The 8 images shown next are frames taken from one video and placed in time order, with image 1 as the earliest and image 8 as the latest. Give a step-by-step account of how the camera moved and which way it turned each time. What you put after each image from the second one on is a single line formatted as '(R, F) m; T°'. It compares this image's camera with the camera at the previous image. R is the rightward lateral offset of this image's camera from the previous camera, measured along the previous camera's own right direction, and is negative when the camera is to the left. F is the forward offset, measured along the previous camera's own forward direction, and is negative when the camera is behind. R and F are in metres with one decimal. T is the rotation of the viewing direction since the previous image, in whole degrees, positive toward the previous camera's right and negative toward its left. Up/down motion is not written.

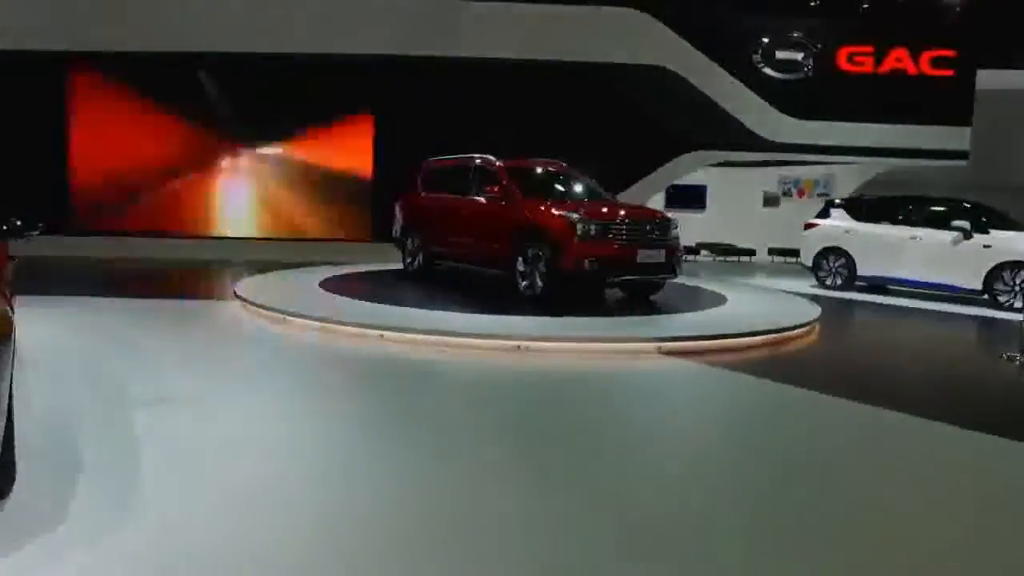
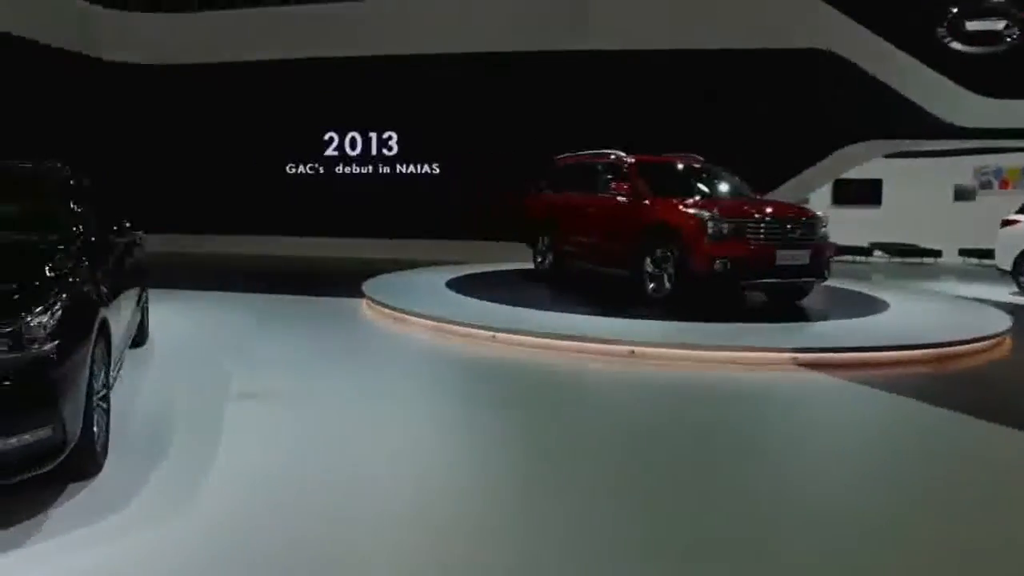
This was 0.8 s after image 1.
(+0.4, +0.3) m; -13°
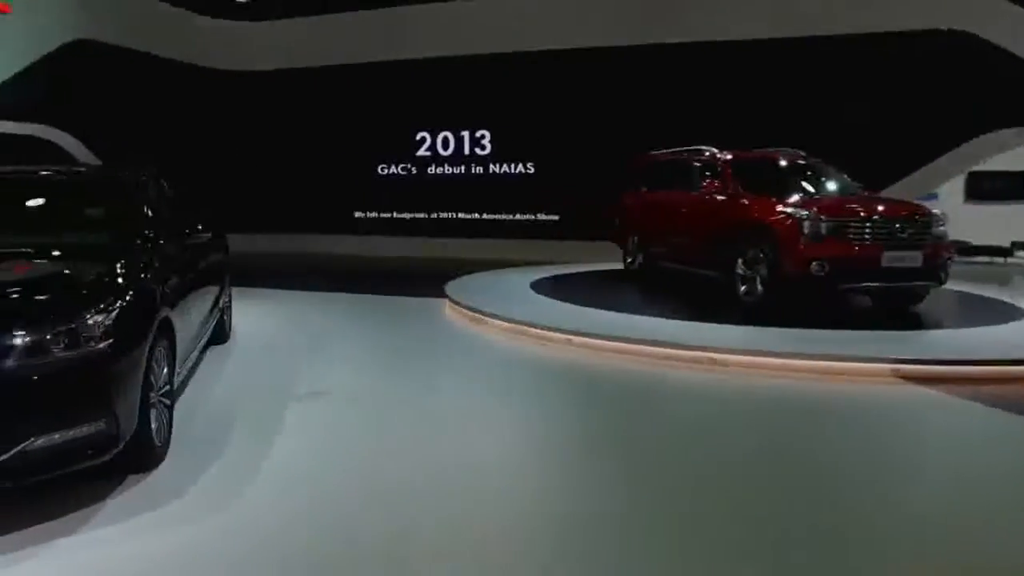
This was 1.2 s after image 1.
(+0.3, +0.2) m; -9°
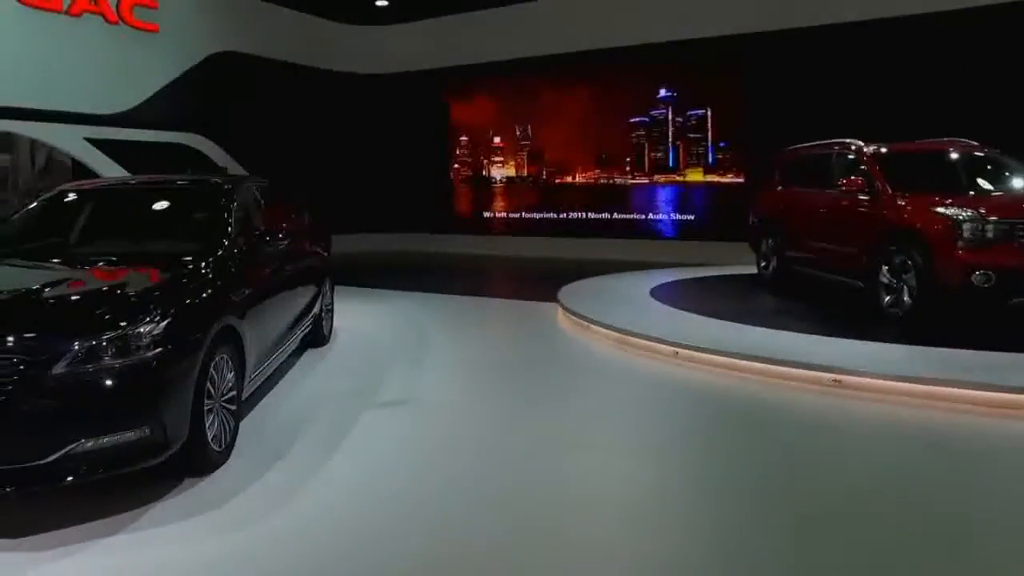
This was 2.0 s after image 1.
(+0.6, +0.3) m; -13°
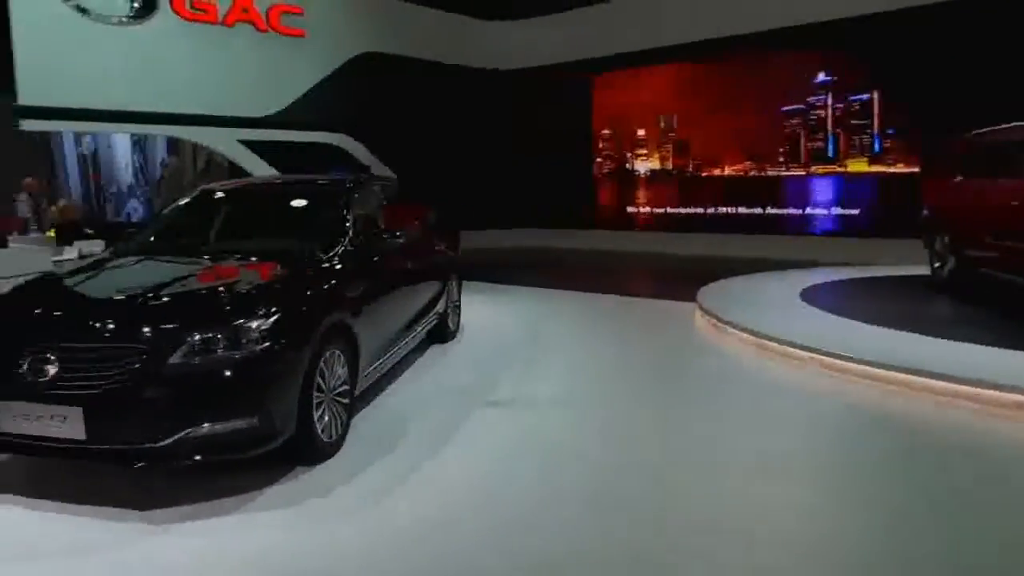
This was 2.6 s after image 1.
(+0.2, +0.2) m; -12°
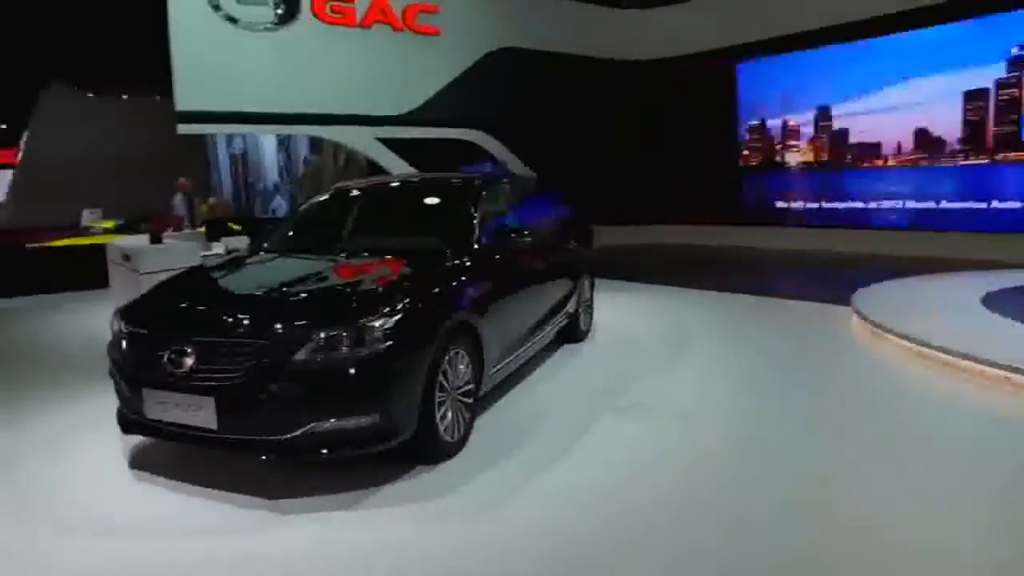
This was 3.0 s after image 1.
(0.0, +0.2) m; -10°
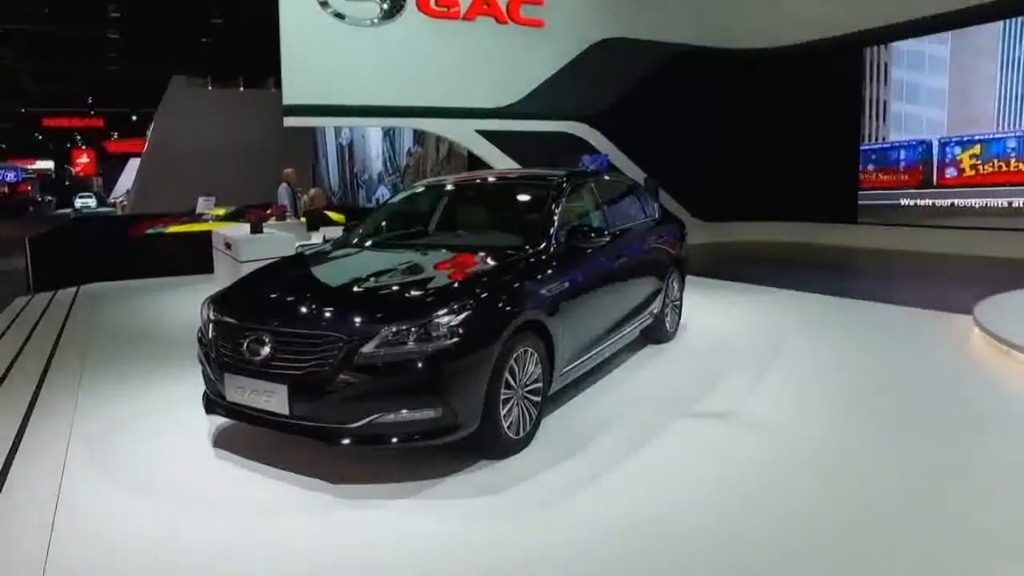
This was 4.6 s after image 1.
(+0.2, 0.0) m; -9°
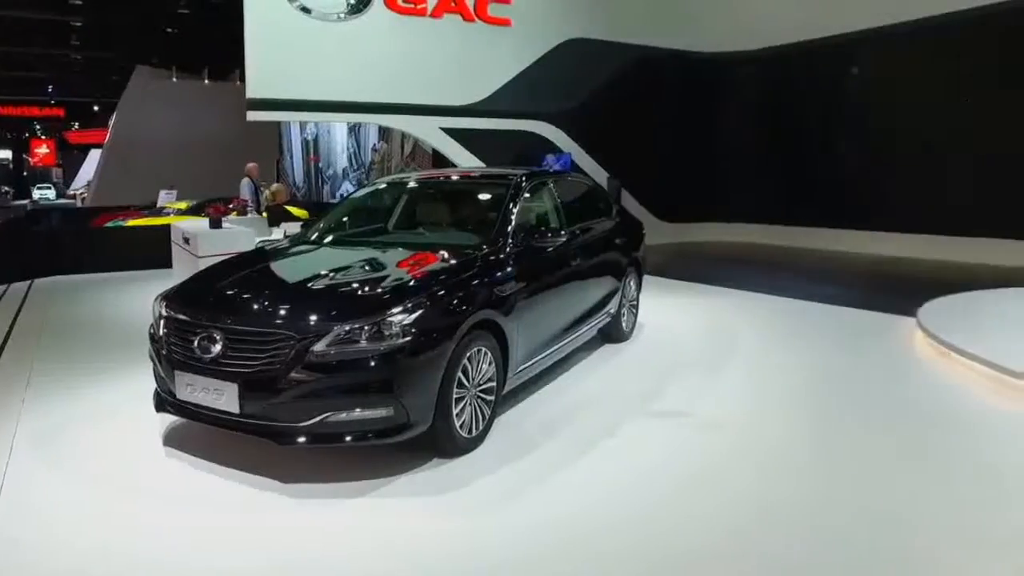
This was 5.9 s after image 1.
(+0.1, 0.0) m; +2°
